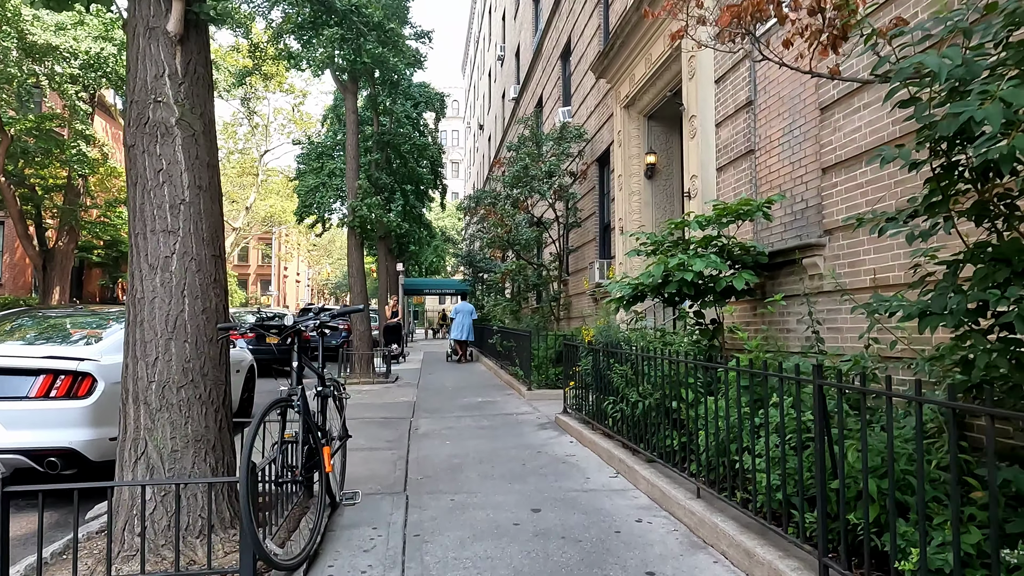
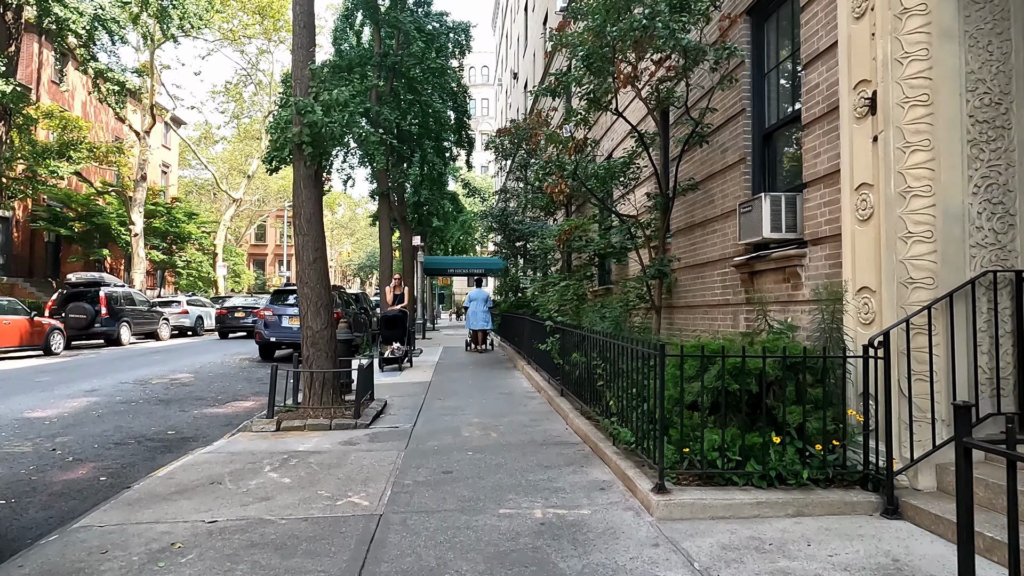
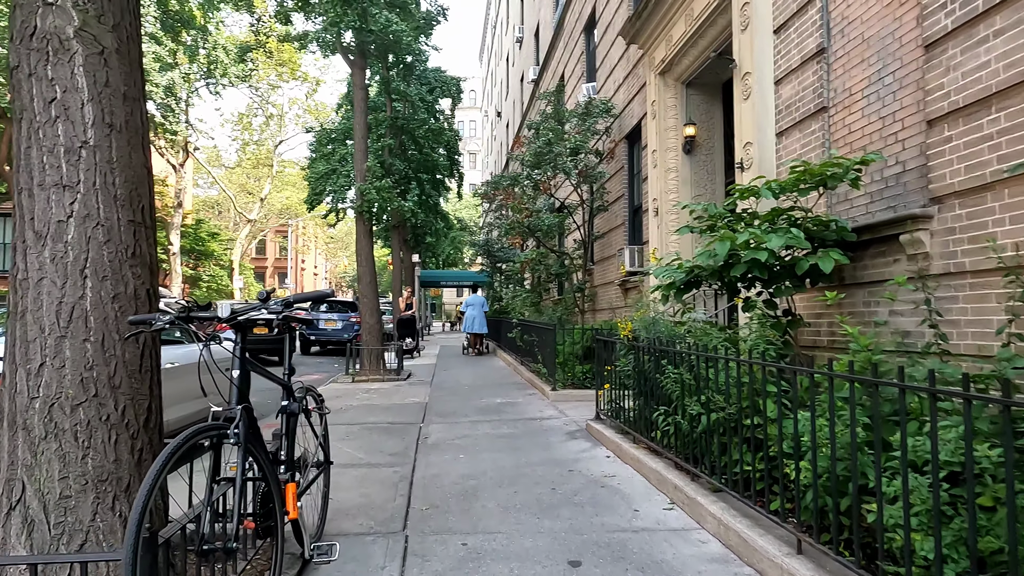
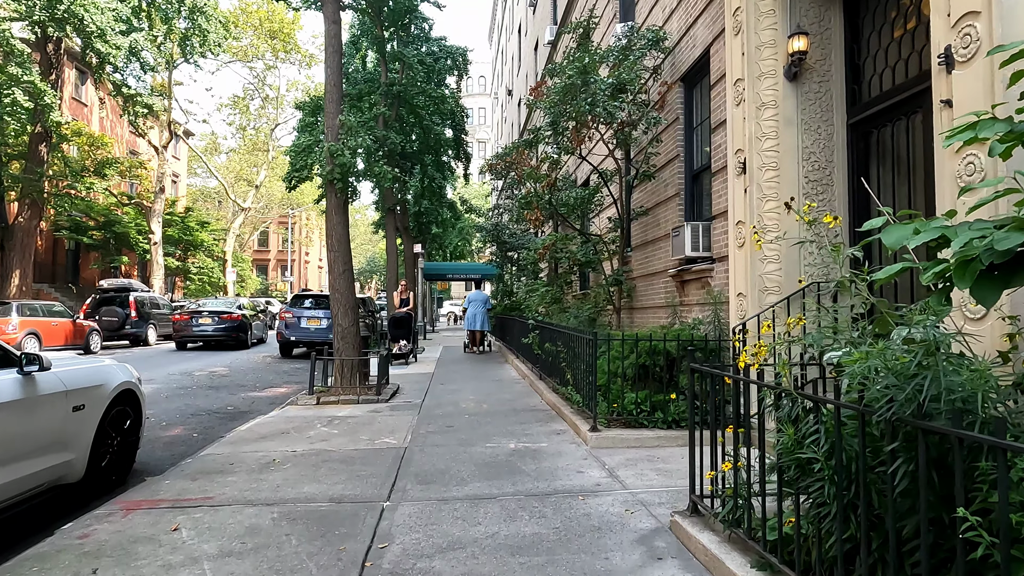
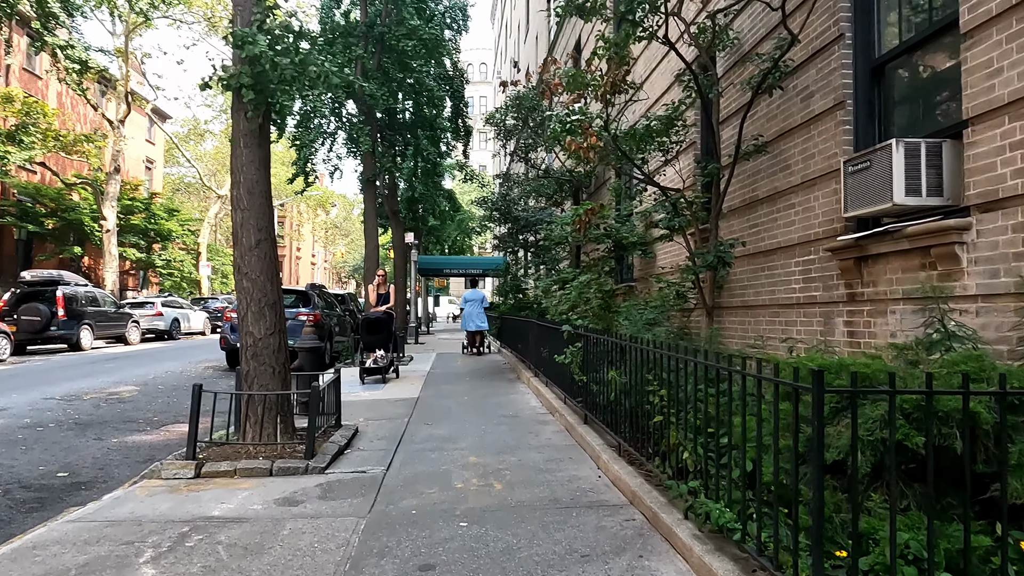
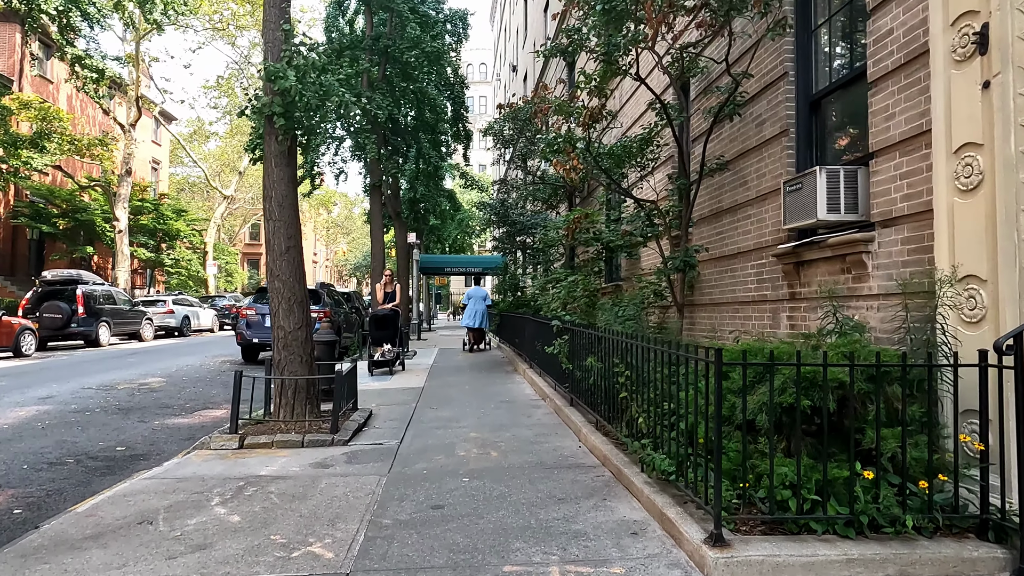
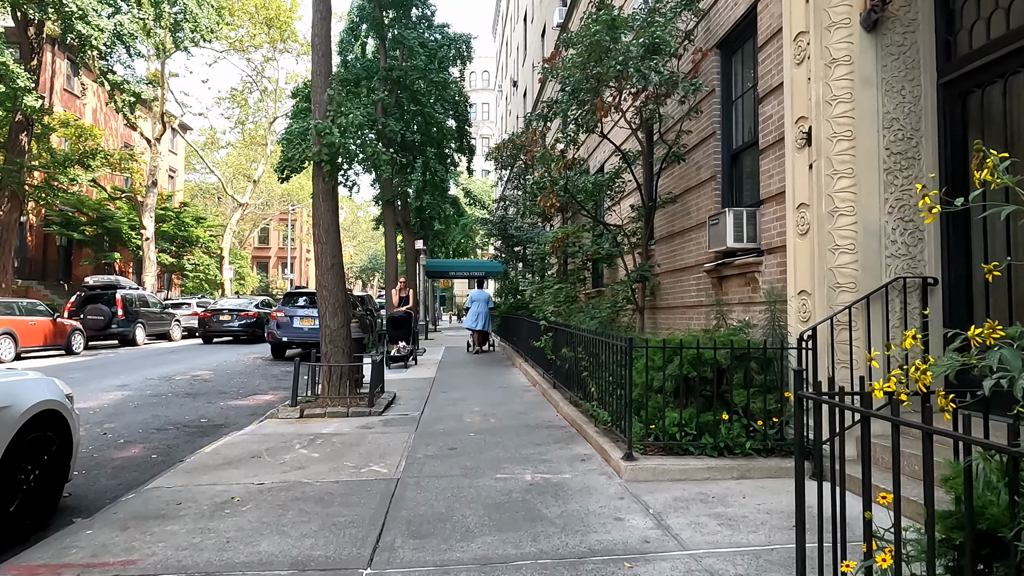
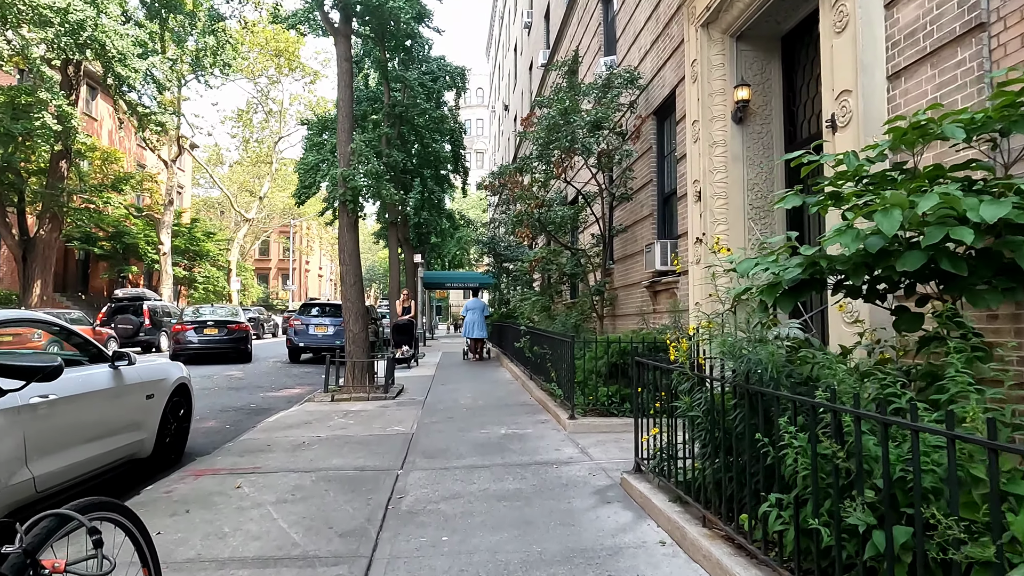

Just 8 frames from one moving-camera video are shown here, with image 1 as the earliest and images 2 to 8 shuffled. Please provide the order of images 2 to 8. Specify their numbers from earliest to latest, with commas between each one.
3, 8, 4, 7, 2, 6, 5
